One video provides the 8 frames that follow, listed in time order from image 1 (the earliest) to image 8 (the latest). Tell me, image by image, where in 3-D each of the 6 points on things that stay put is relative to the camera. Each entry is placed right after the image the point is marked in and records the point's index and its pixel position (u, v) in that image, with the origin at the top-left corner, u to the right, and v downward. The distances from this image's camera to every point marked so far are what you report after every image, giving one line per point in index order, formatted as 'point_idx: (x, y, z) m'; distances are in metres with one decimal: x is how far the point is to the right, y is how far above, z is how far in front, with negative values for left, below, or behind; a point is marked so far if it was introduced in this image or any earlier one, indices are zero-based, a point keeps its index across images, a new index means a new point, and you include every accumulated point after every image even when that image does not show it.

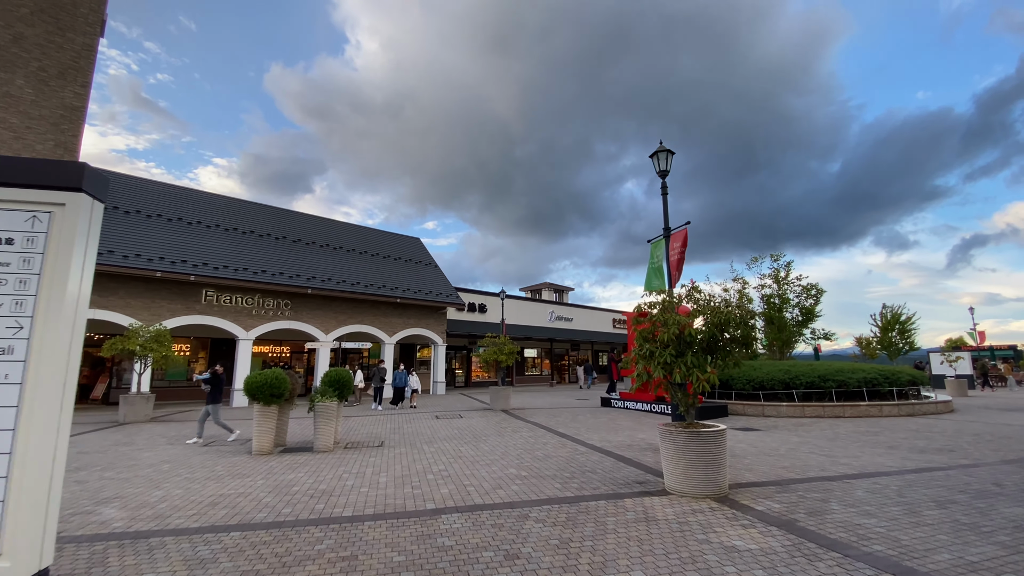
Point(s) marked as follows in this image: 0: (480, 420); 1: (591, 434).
0: (-0.9, -3.9, +13.8) m
1: (+1.8, -3.4, +11.0) m
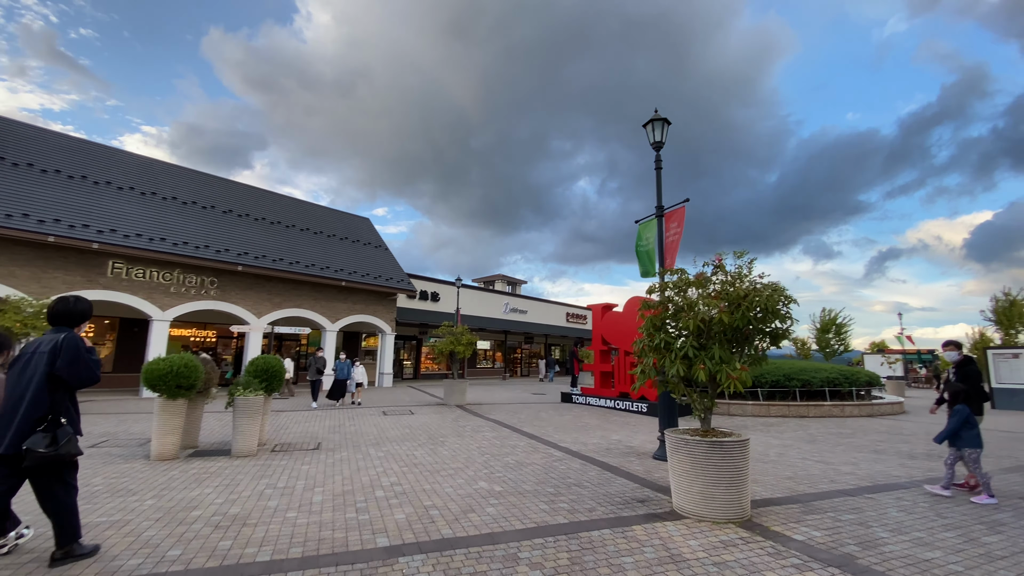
0: (-2.0, -3.4, +12.3) m
1: (+1.0, -3.1, +9.9) m
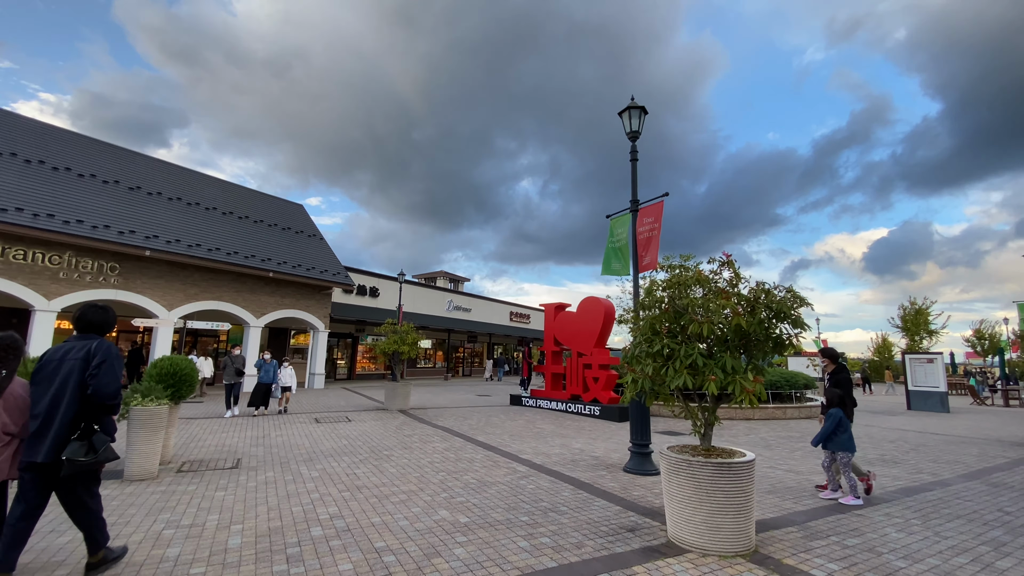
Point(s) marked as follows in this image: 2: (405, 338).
0: (-3.2, -3.3, +11.2) m
1: (+0.1, -3.0, +9.1) m
2: (-3.9, -1.8, +17.0) m
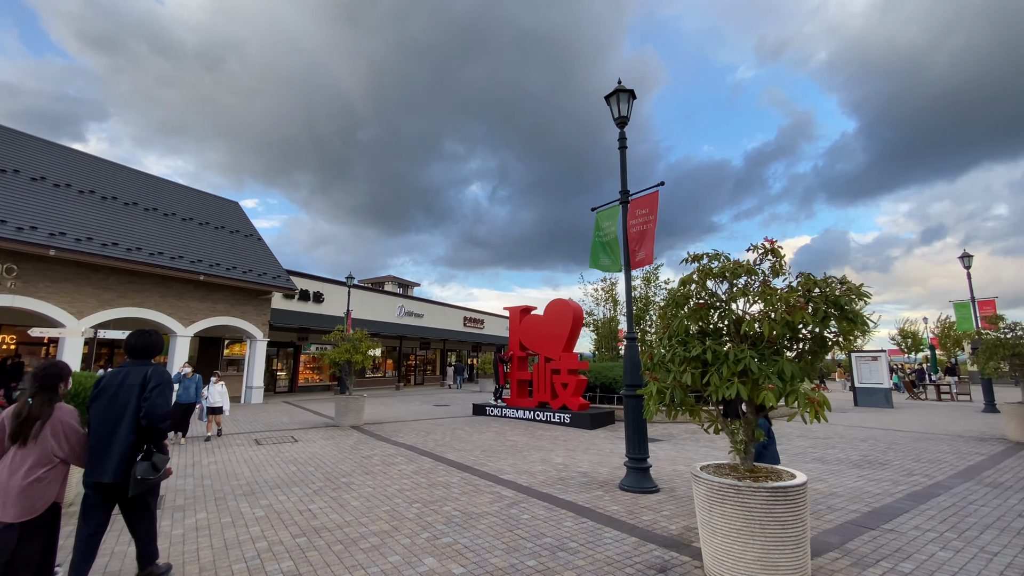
0: (-3.9, -3.3, +9.9) m
1: (-0.3, -3.0, +8.2) m
2: (-5.2, -1.9, +15.7) m
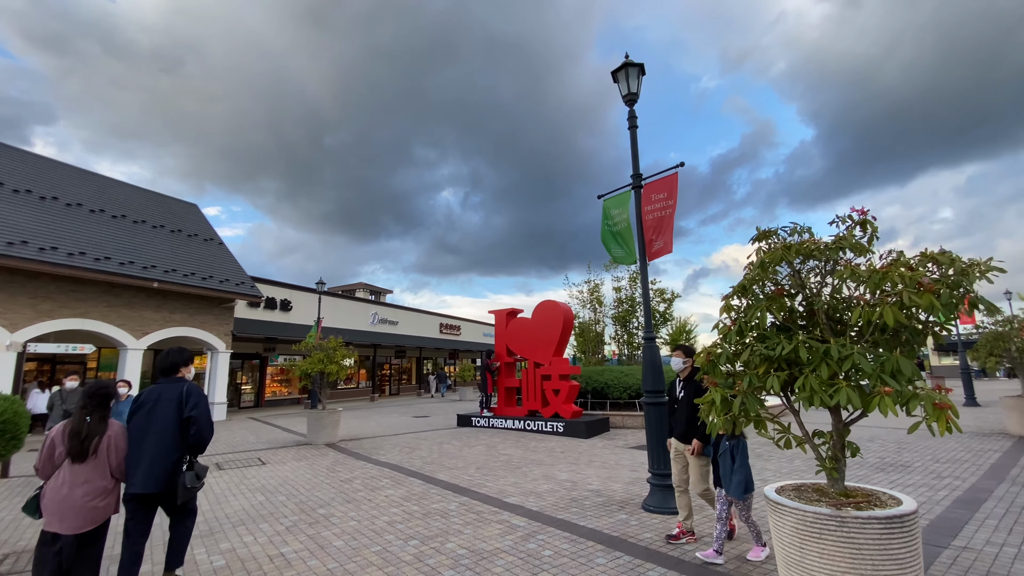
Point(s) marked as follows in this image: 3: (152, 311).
0: (-4.0, -3.4, +8.8) m
1: (-0.3, -3.0, +7.3) m
2: (-5.6, -2.1, +14.5) m
3: (-12.9, -0.8, +16.9) m
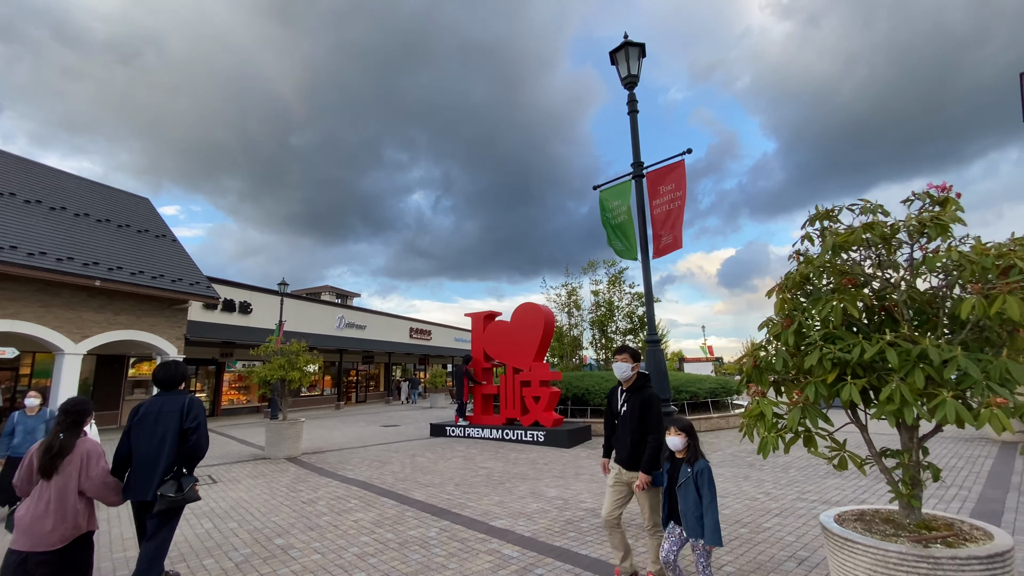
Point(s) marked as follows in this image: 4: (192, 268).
0: (-4.3, -3.3, +7.8) m
1: (-0.5, -3.0, +6.6) m
2: (-6.3, -2.1, +13.4) m
3: (-13.6, -0.8, +15.4) m
4: (-13.0, +0.8, +19.2) m
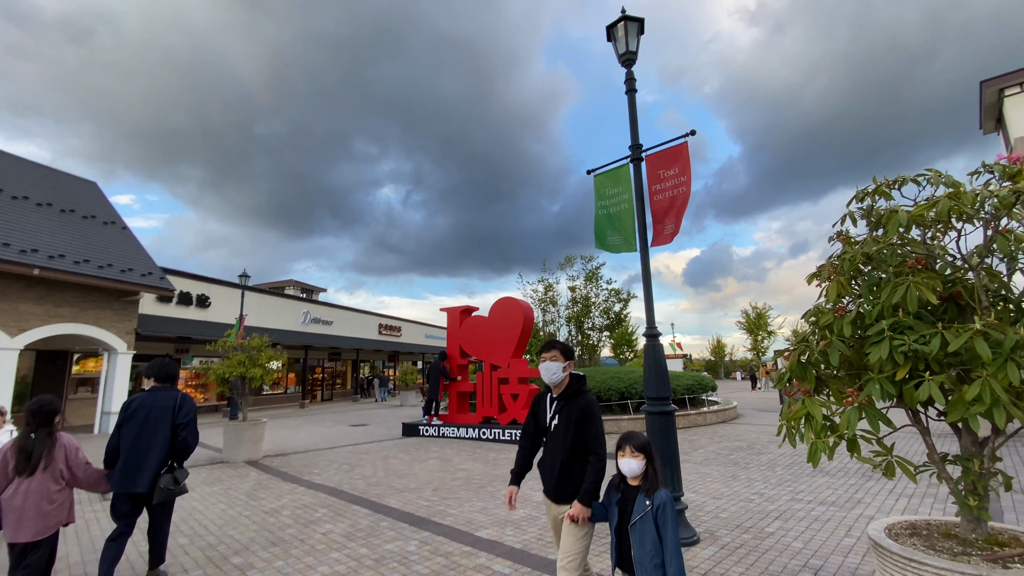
0: (-4.5, -3.1, +7.1) m
1: (-0.7, -2.8, +6.1) m
2: (-6.9, -1.9, +12.6) m
3: (-14.4, -0.5, +14.0) m
4: (-13.9, +1.2, +17.8) m
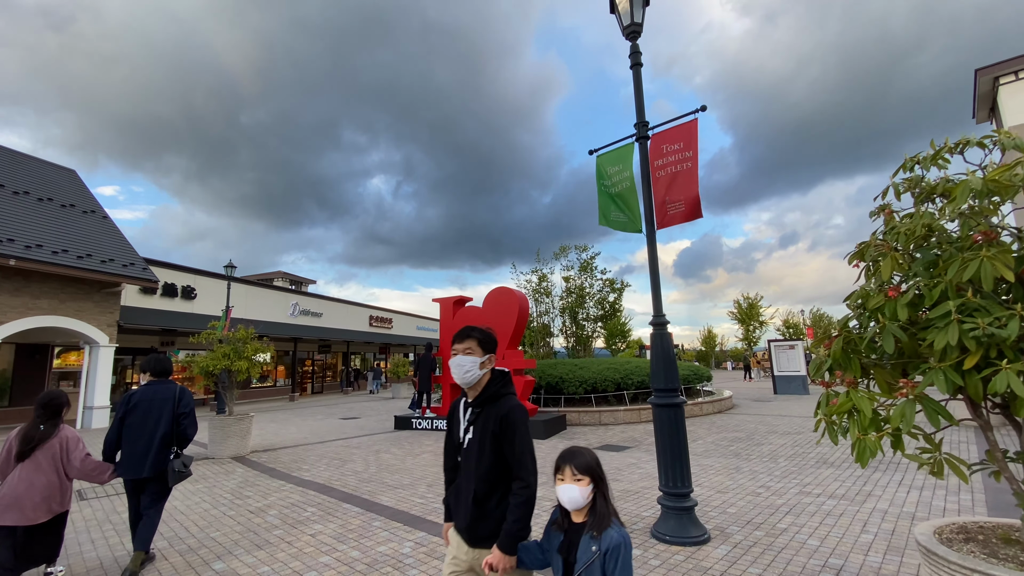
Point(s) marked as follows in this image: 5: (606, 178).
0: (-4.6, -3.0, +6.8) m
1: (-0.7, -2.7, +5.9) m
2: (-7.0, -1.6, +12.2) m
3: (-14.5, -0.2, +13.5) m
4: (-14.2, +1.5, +17.2) m
5: (+1.1, +1.3, +5.5) m
